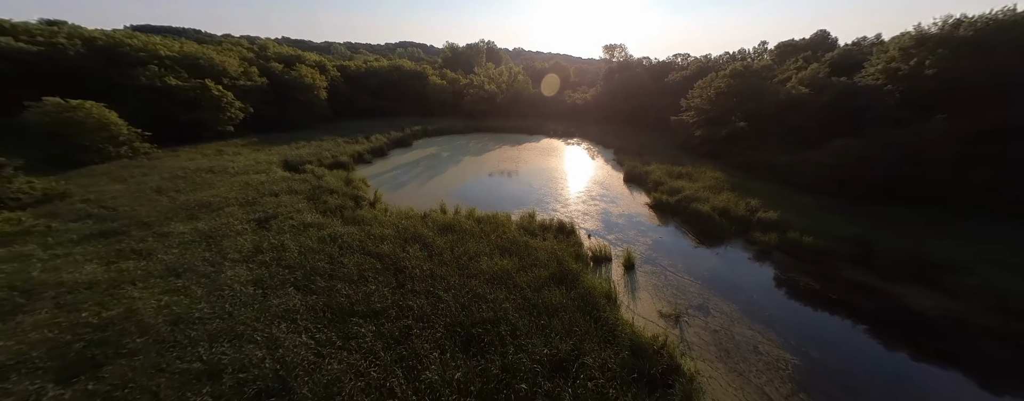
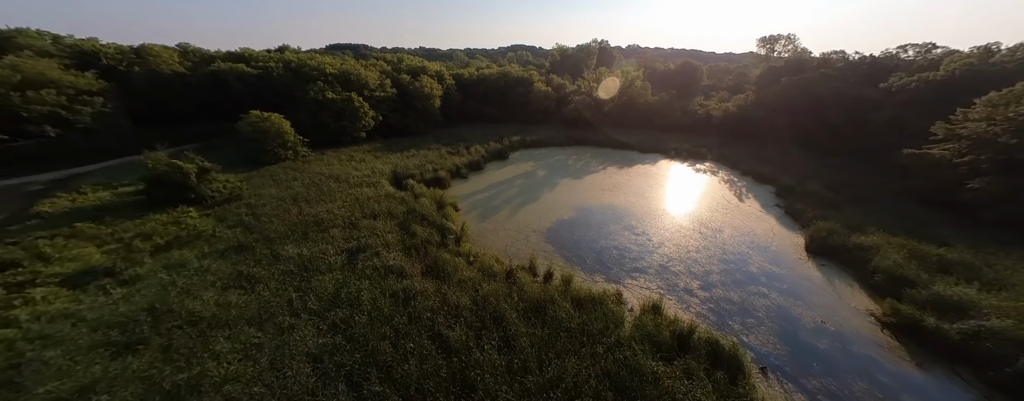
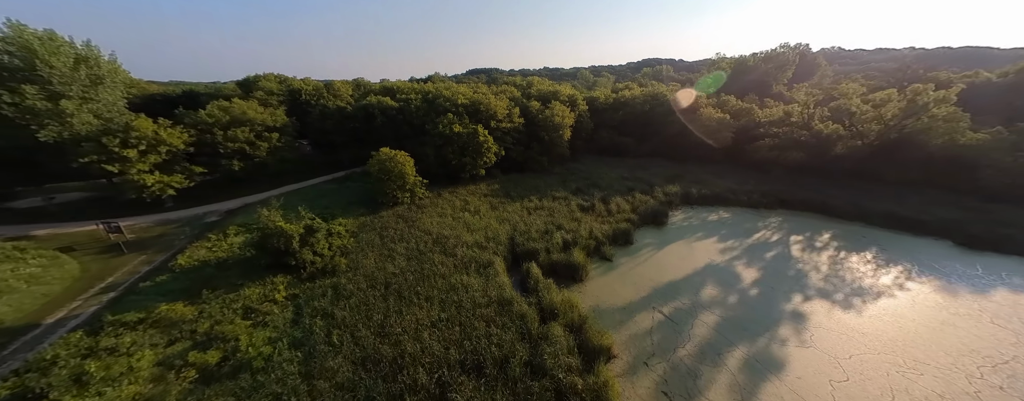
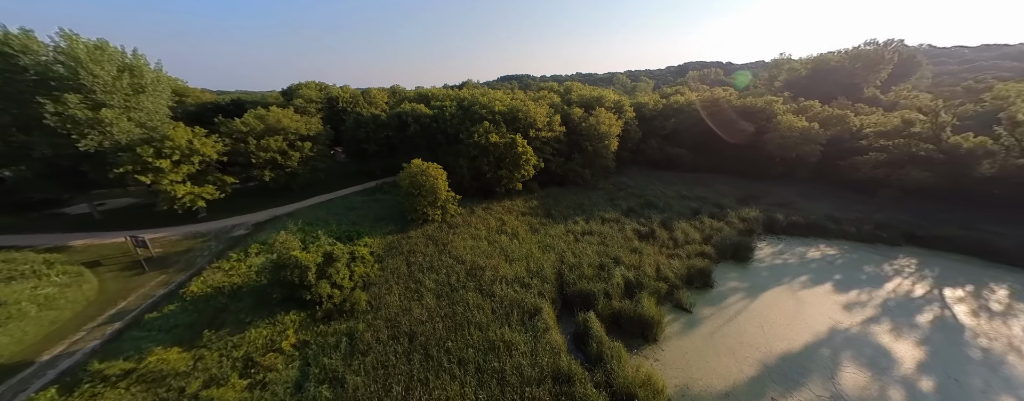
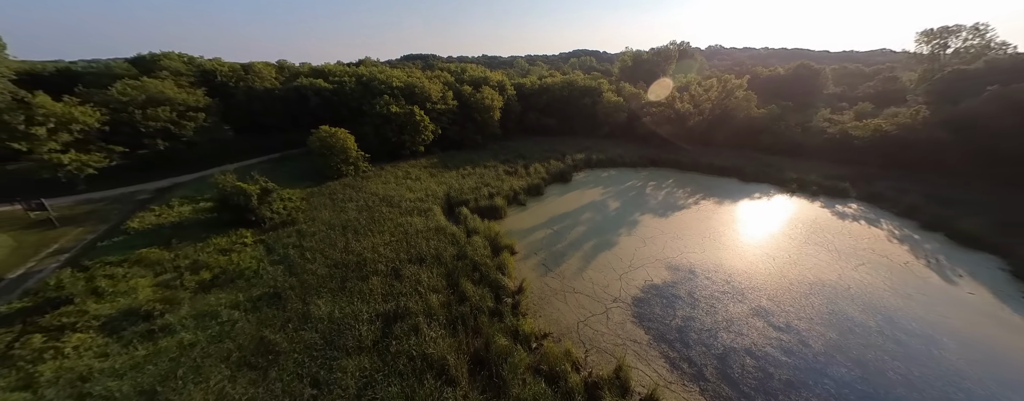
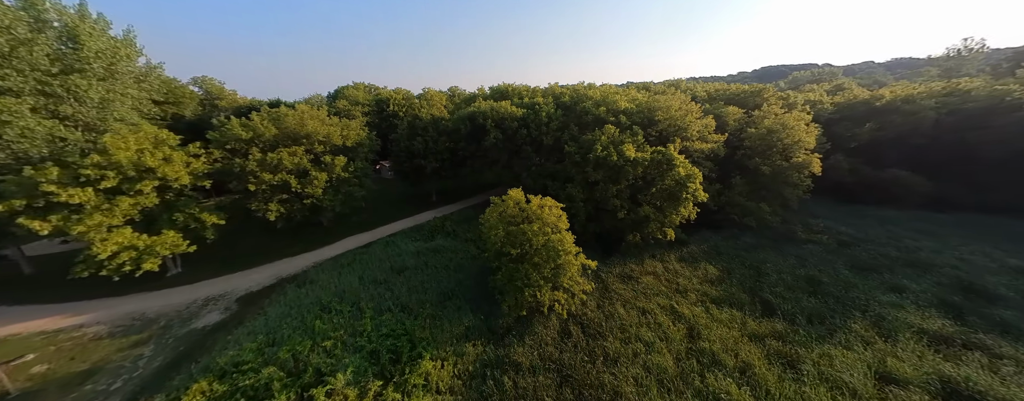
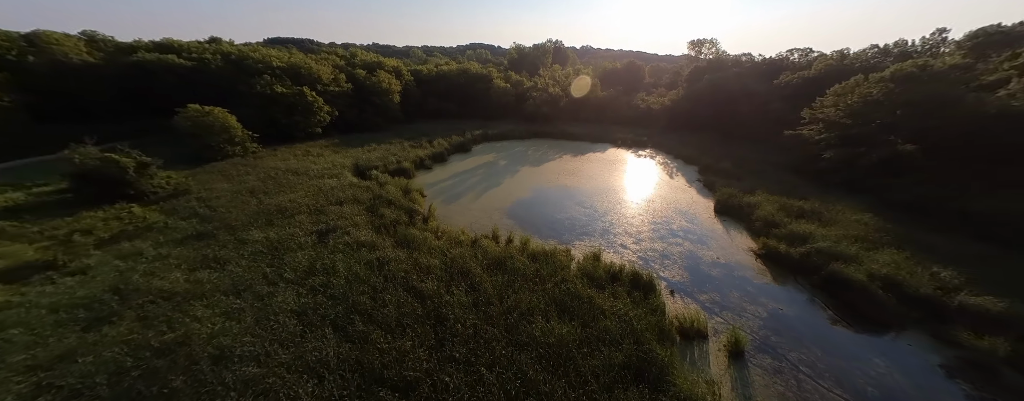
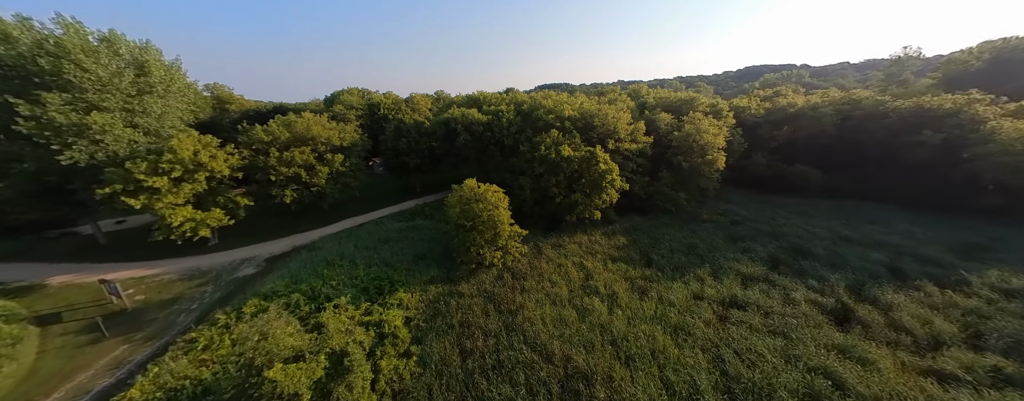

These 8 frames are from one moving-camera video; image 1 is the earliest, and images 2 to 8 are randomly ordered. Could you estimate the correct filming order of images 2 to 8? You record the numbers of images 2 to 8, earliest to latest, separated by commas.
7, 2, 5, 3, 4, 8, 6
